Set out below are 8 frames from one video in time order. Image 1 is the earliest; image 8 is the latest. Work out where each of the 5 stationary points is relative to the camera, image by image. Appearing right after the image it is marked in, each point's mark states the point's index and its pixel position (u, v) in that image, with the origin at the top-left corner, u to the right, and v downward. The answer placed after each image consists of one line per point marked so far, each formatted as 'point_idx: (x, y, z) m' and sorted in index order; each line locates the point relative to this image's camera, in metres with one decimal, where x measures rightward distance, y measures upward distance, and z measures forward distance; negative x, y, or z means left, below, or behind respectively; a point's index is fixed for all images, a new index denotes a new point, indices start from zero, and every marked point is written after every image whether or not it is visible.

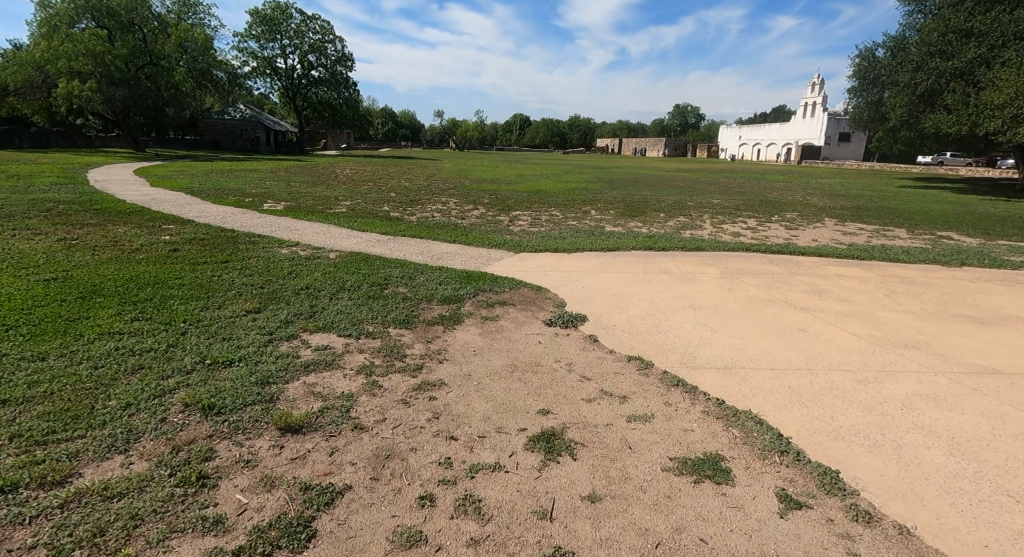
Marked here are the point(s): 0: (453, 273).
0: (-0.8, +0.1, +6.8) m
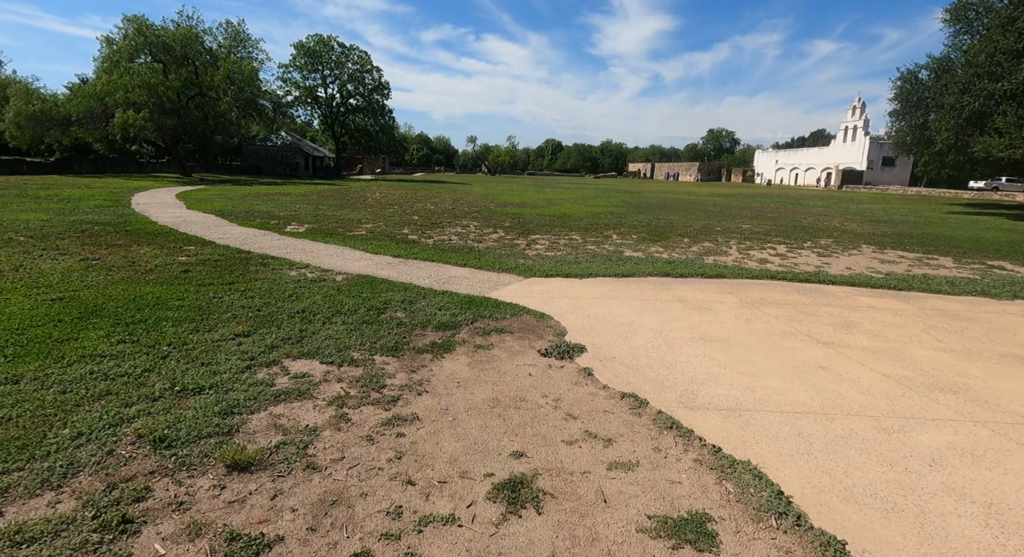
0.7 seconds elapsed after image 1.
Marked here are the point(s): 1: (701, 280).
0: (-0.7, -0.3, +6.6) m
1: (+3.2, 0.0, +8.6) m
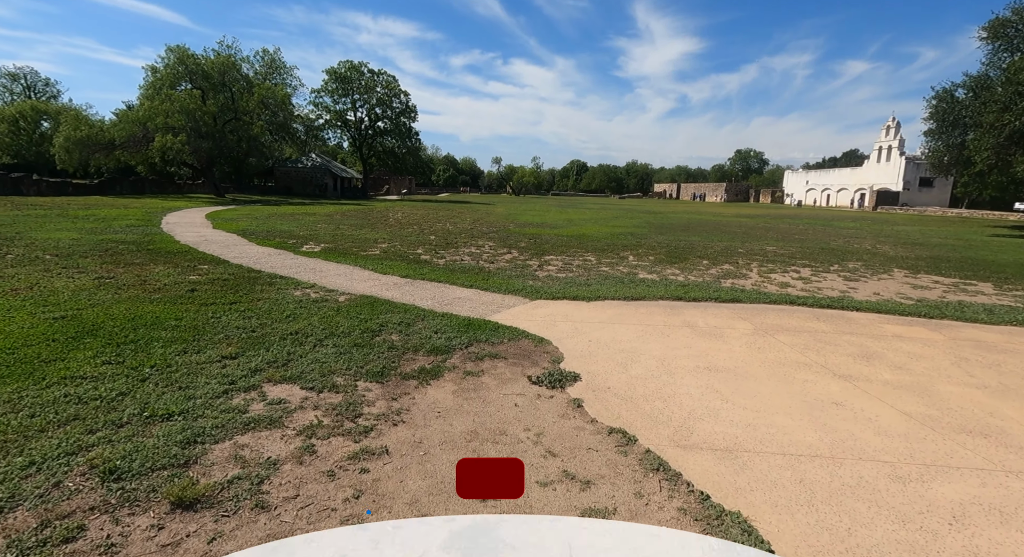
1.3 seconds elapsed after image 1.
0: (-0.7, -0.5, +6.4) m
1: (+3.3, -0.4, +8.3) m
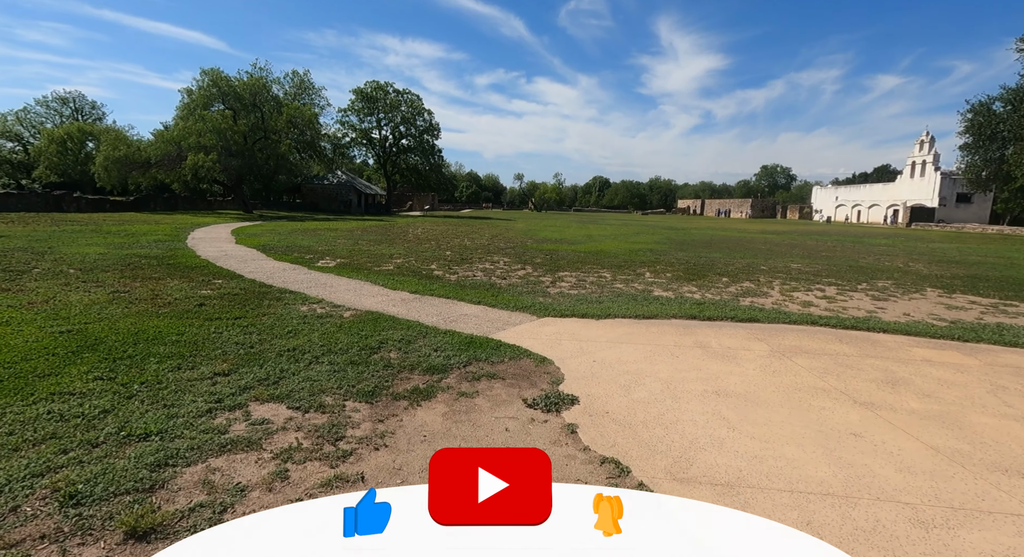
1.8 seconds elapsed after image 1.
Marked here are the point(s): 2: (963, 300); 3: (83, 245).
0: (-0.7, -0.7, +6.3) m
1: (+3.4, -0.7, +8.0) m
2: (+10.8, -0.5, +12.3) m
3: (-16.6, +1.3, +19.8) m
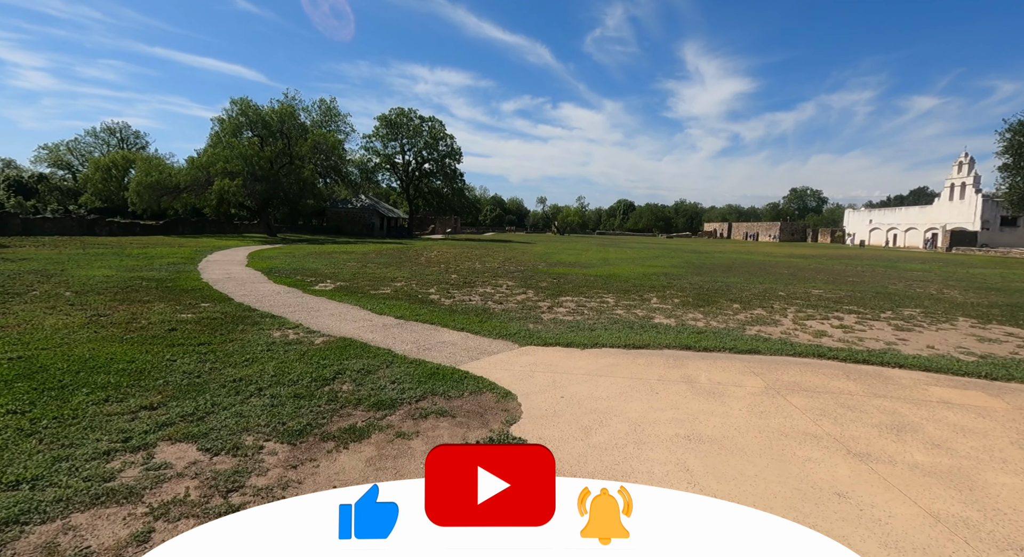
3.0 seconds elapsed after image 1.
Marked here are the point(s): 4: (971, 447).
0: (-1.0, -1.0, +5.9) m
1: (+3.1, -1.1, +7.4) m
2: (+10.7, -1.2, +11.4) m
3: (-16.4, +0.4, +20.0) m
4: (+3.6, -1.3, +4.1) m
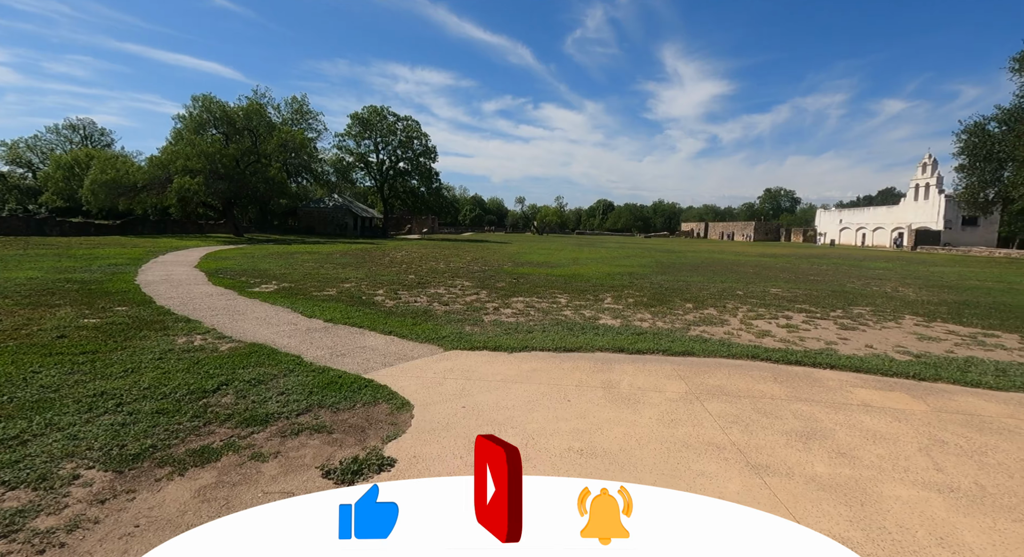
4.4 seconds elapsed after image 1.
0: (-2.0, -1.0, +5.4) m
1: (+2.0, -1.1, +7.1) m
2: (+9.4, -1.1, +11.5) m
3: (-18.0, +0.4, +18.9) m
4: (+2.7, -1.3, +3.8) m
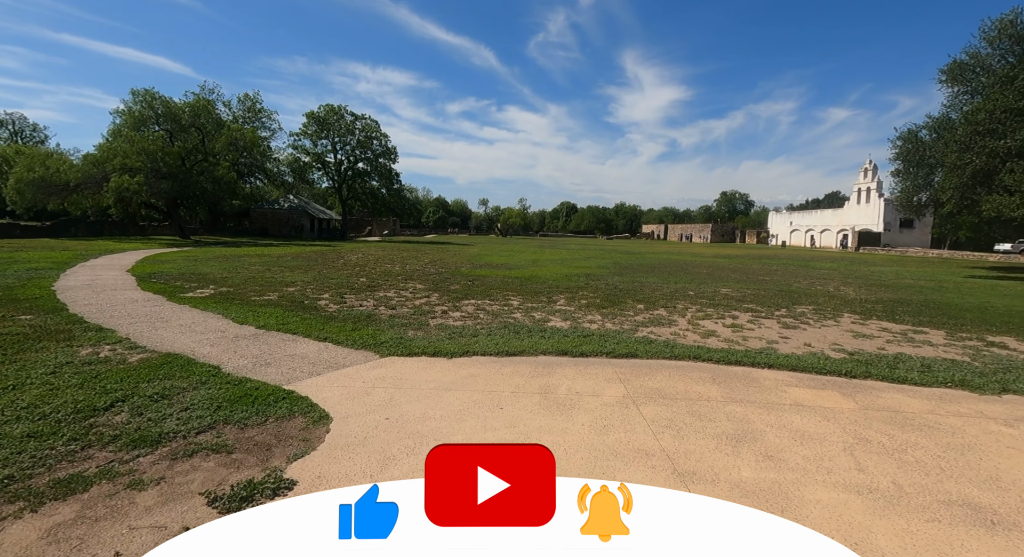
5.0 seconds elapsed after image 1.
0: (-2.7, -1.1, +5.0) m
1: (+1.2, -1.1, +7.0) m
2: (+8.3, -1.1, +11.9) m
3: (-19.6, +0.2, +17.2) m
4: (+2.1, -1.3, +3.8) m
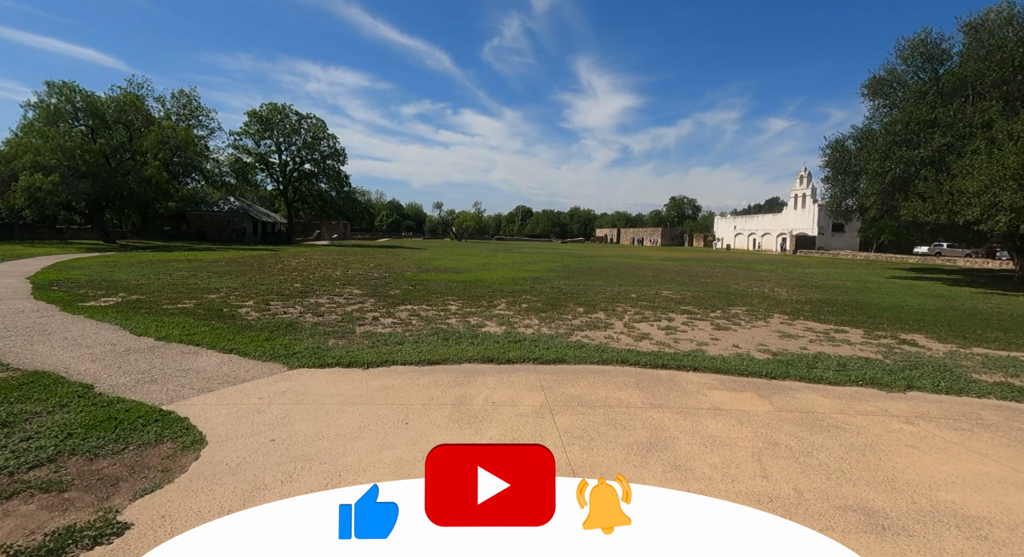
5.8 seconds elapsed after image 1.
0: (-3.5, -1.1, +4.4) m
1: (+0.2, -1.1, +6.7) m
2: (+6.8, -1.1, +12.2) m
3: (-21.5, -0.1, +15.0) m
4: (+1.4, -1.3, +3.6) m
